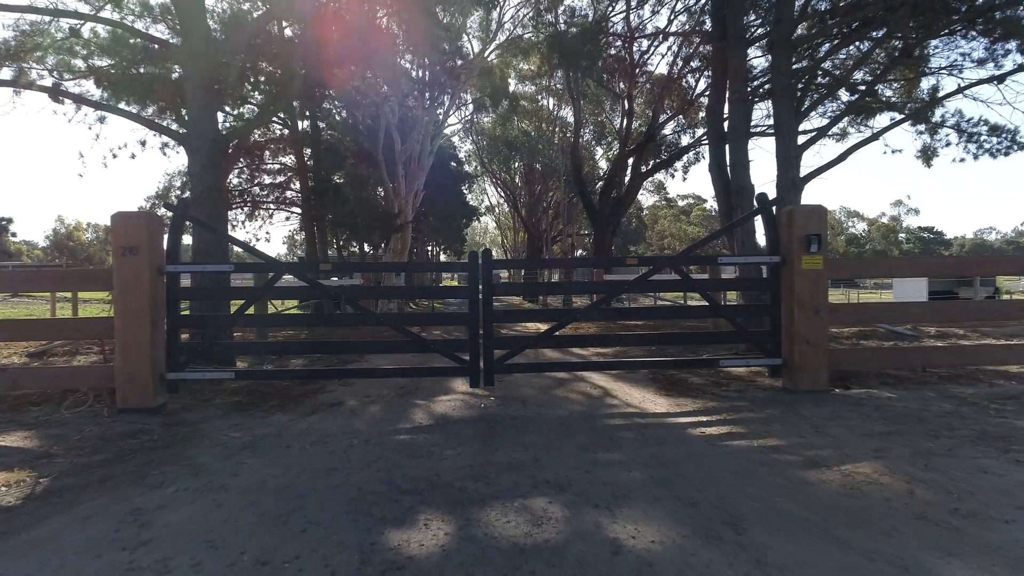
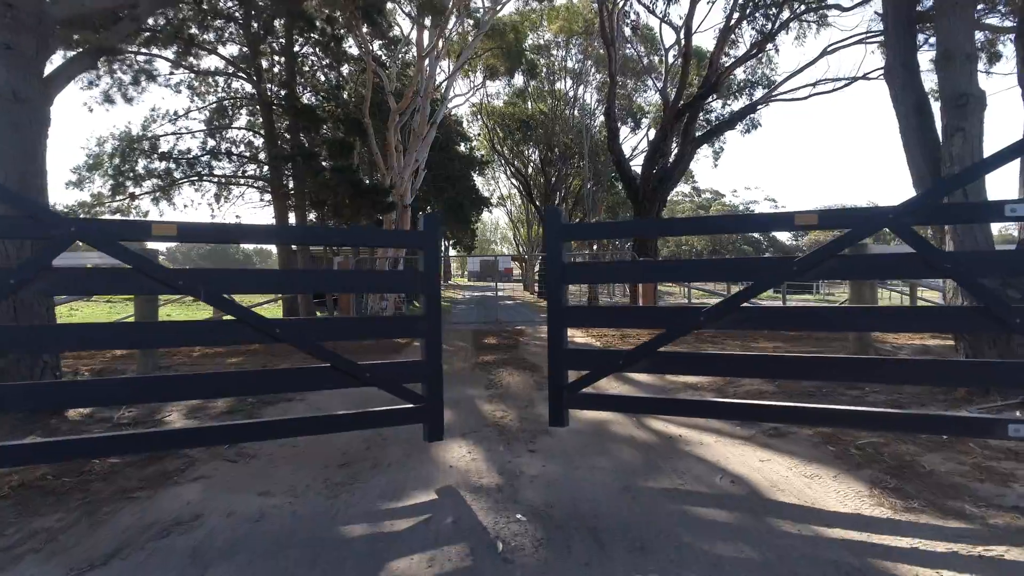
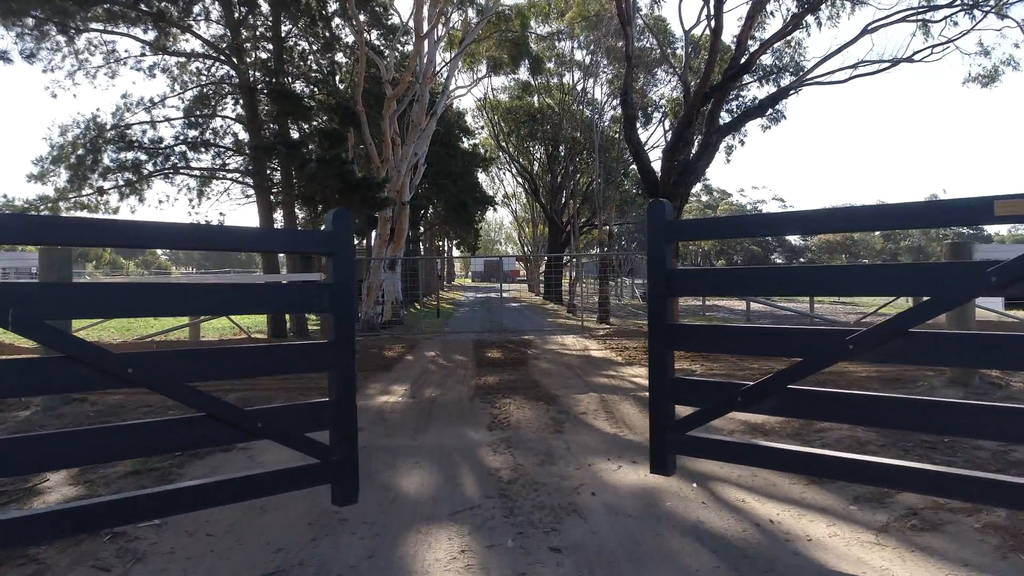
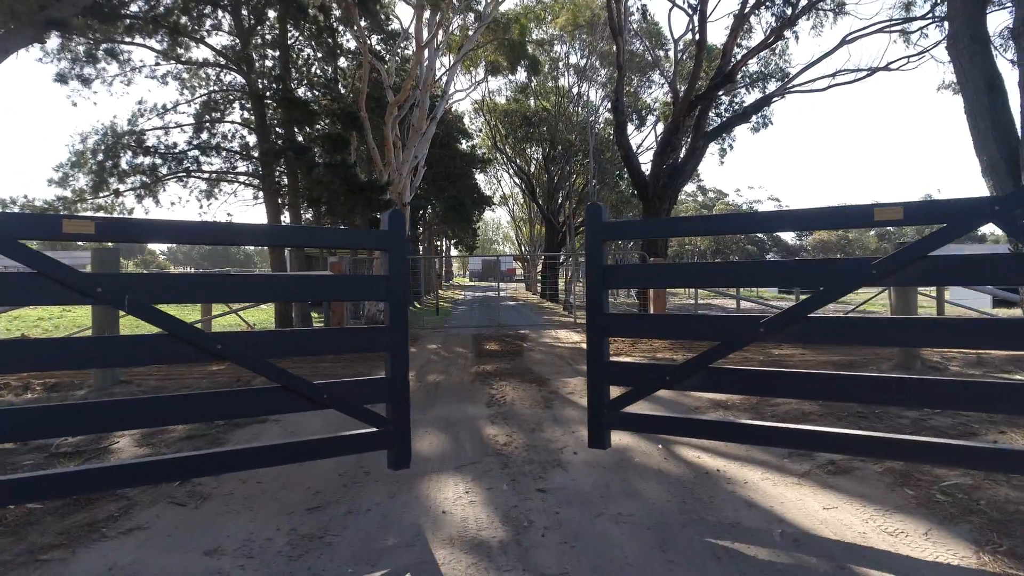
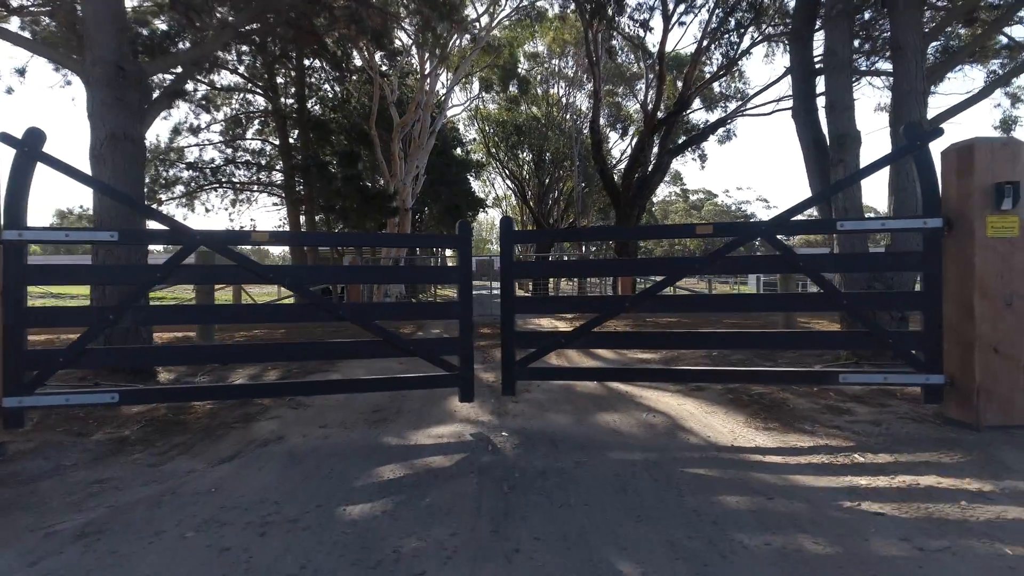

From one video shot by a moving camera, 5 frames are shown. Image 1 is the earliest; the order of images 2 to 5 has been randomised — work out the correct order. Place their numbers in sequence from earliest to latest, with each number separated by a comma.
5, 2, 4, 3
